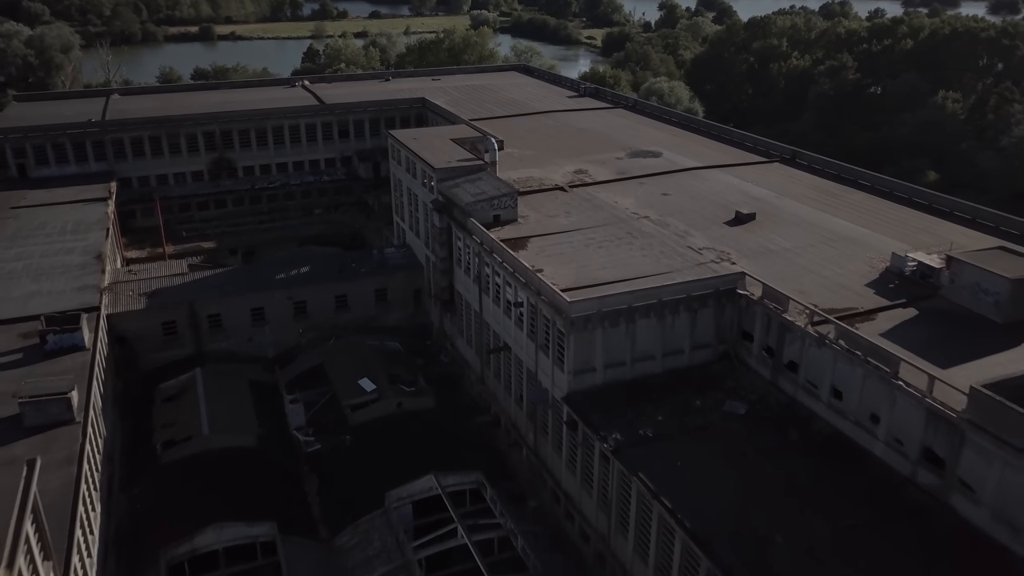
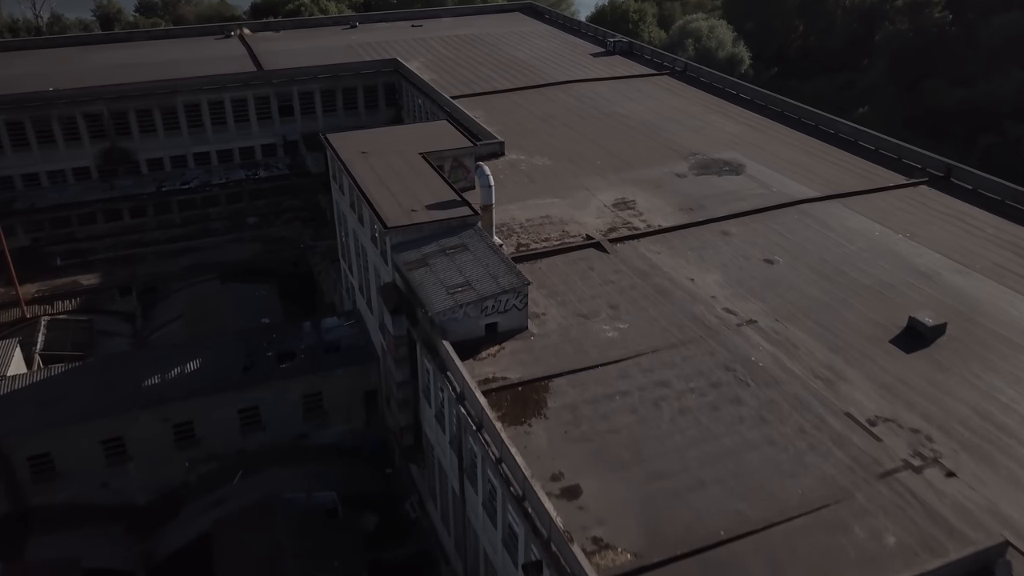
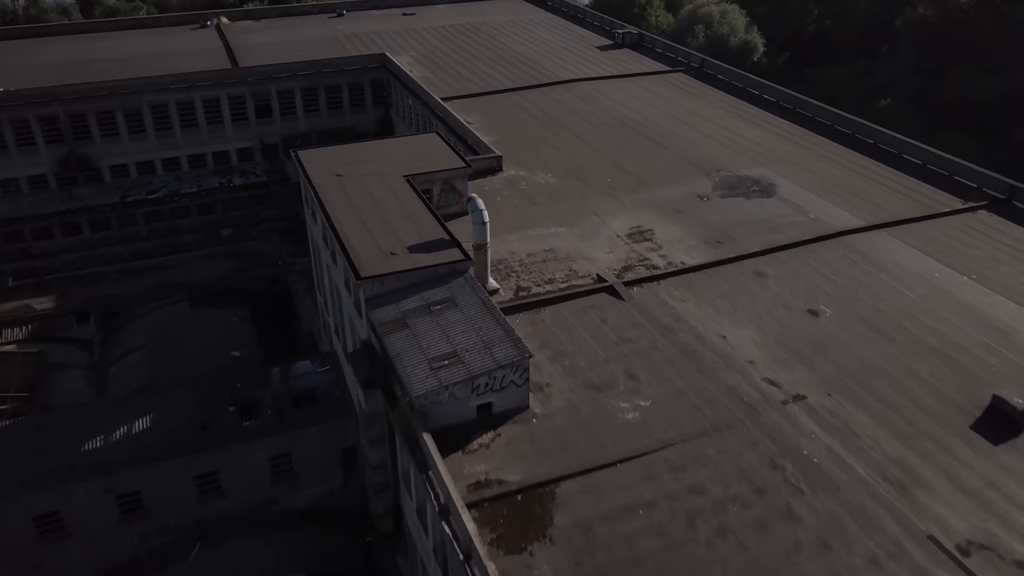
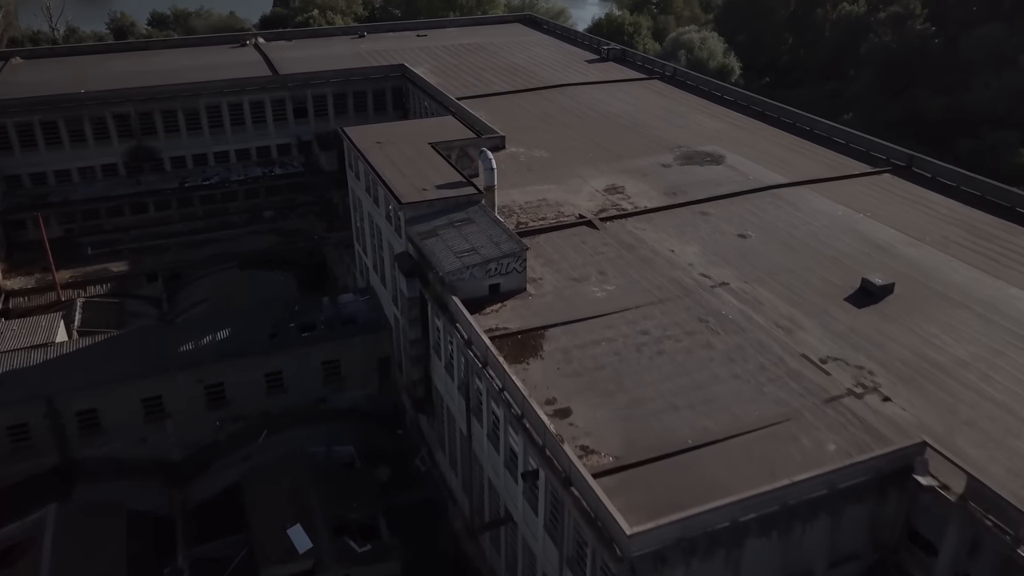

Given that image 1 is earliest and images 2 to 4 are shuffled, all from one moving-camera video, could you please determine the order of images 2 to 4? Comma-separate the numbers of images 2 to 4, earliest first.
4, 2, 3
